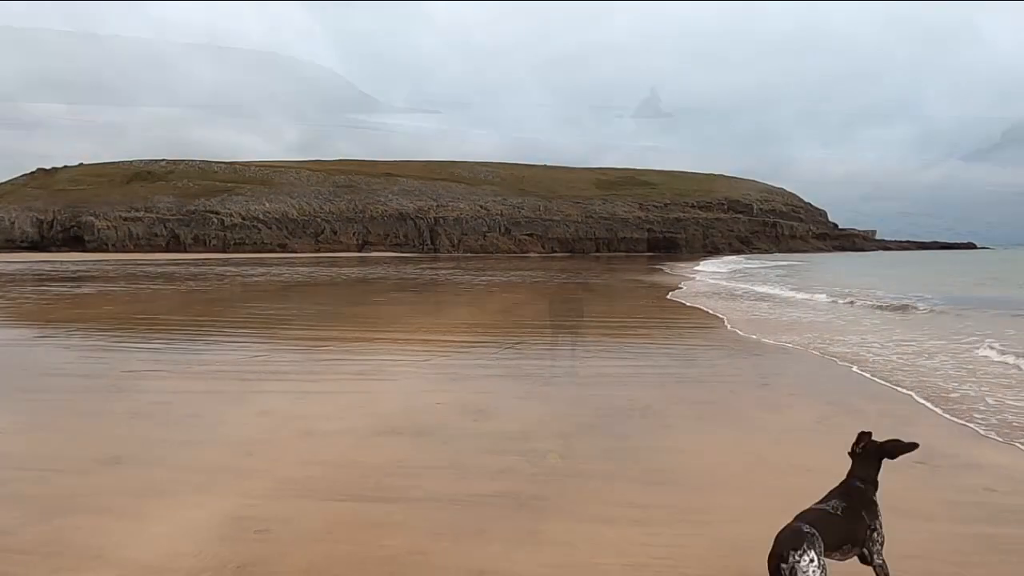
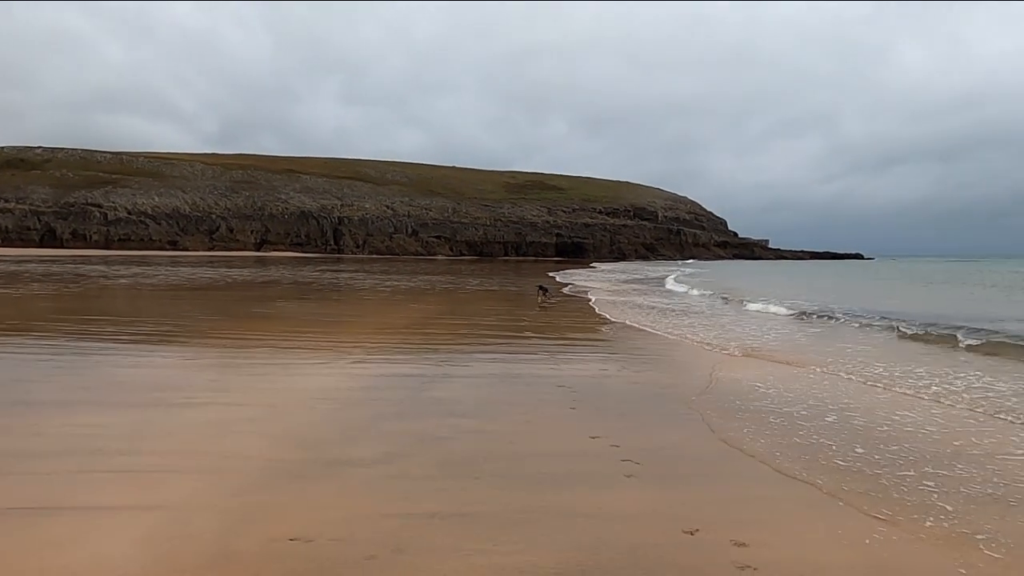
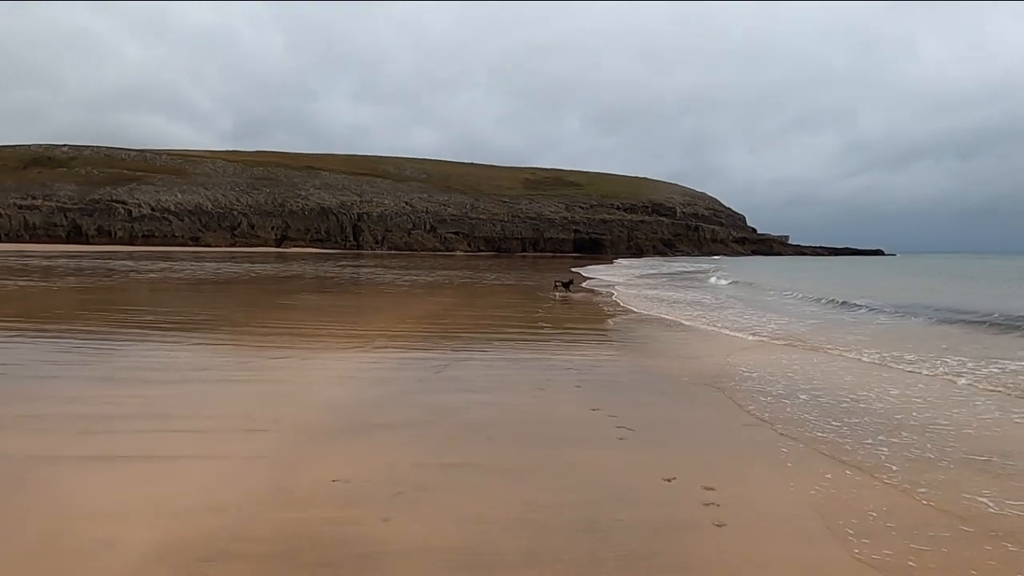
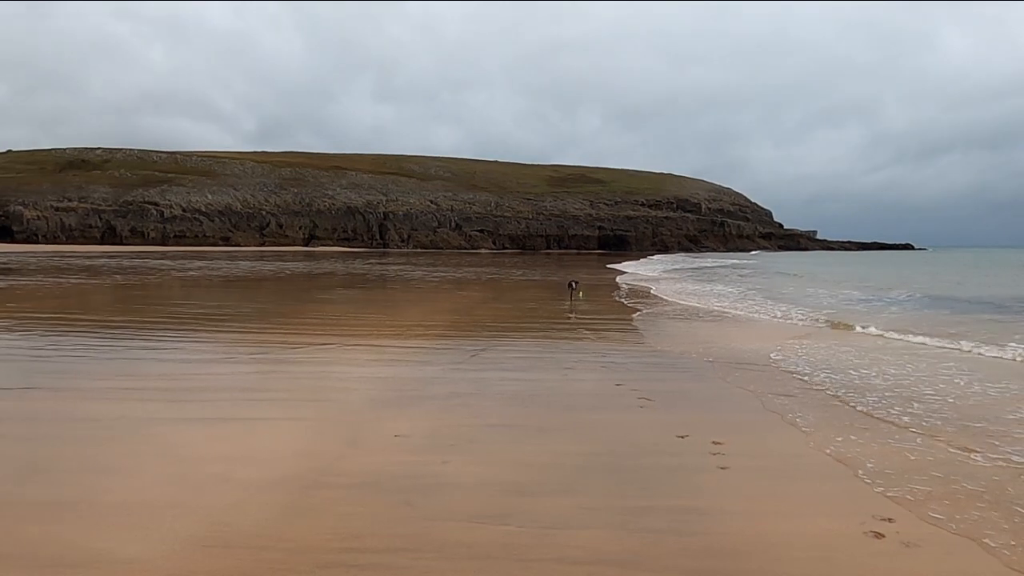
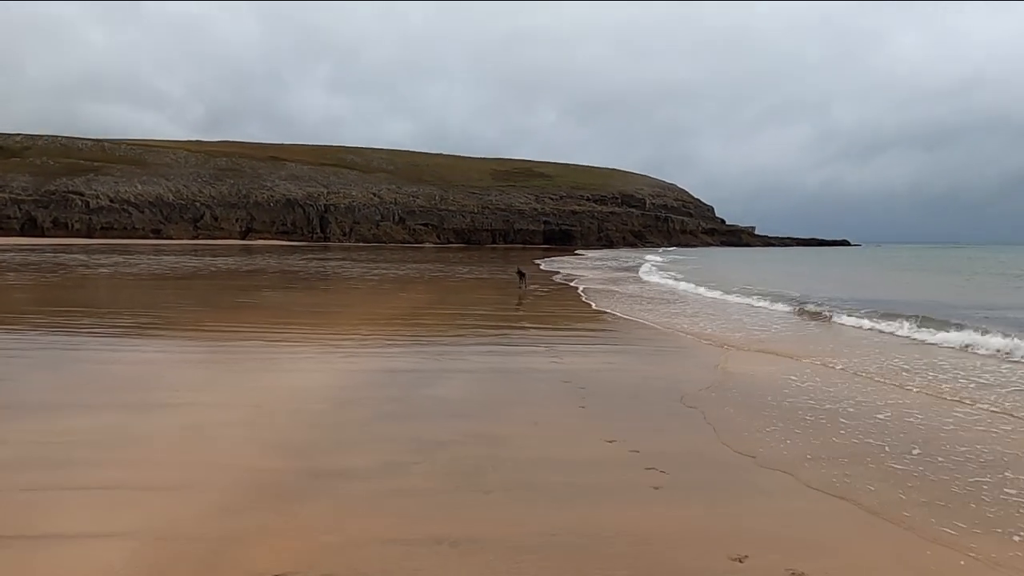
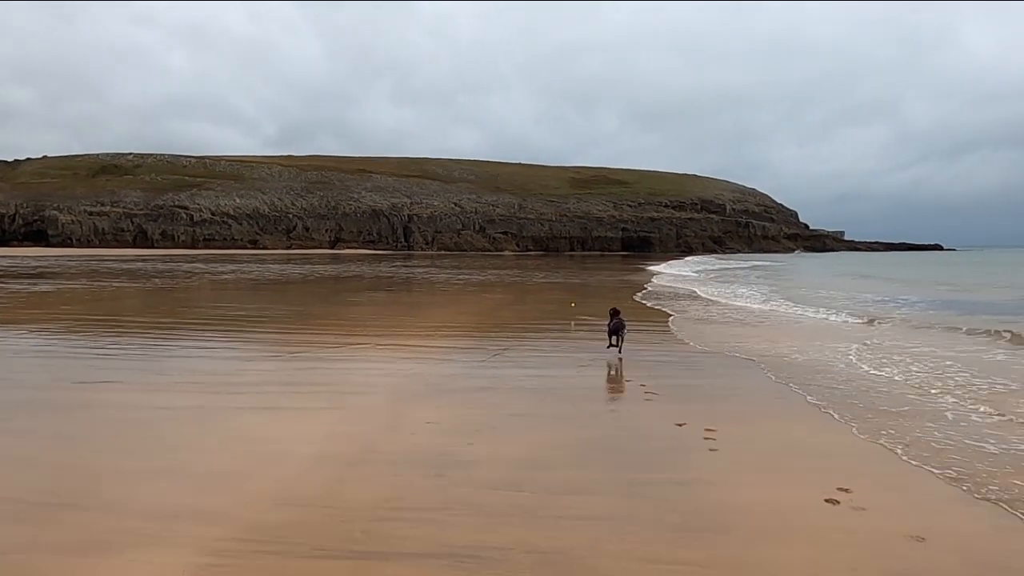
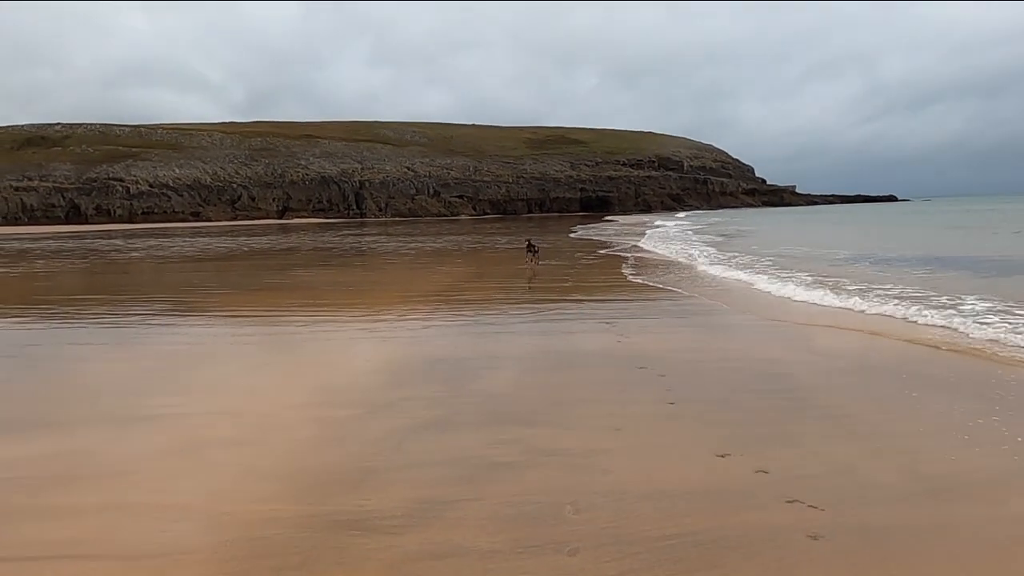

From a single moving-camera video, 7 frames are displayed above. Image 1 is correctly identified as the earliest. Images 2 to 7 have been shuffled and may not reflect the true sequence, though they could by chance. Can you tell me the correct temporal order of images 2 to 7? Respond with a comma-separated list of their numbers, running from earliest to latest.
6, 4, 3, 2, 5, 7
